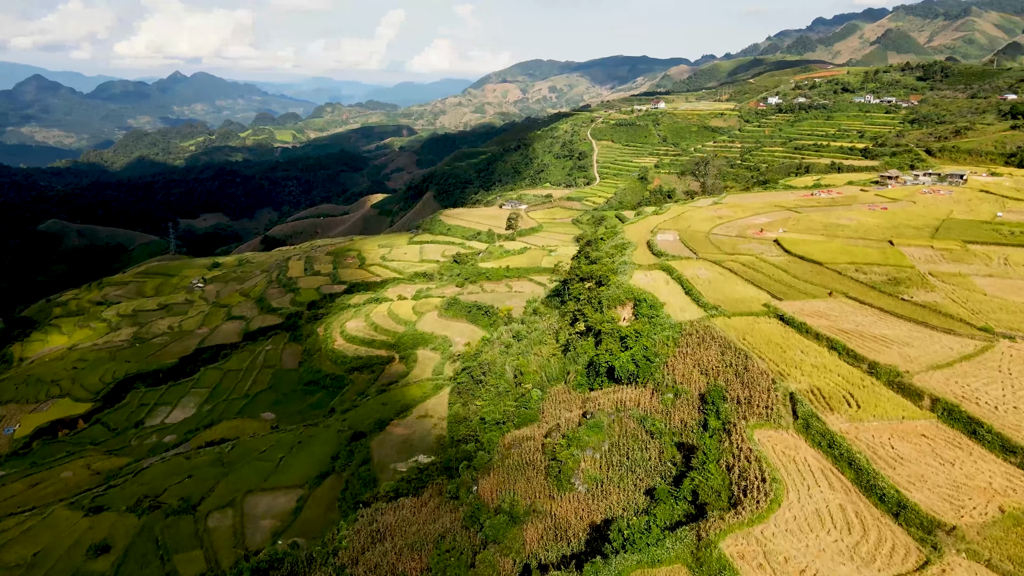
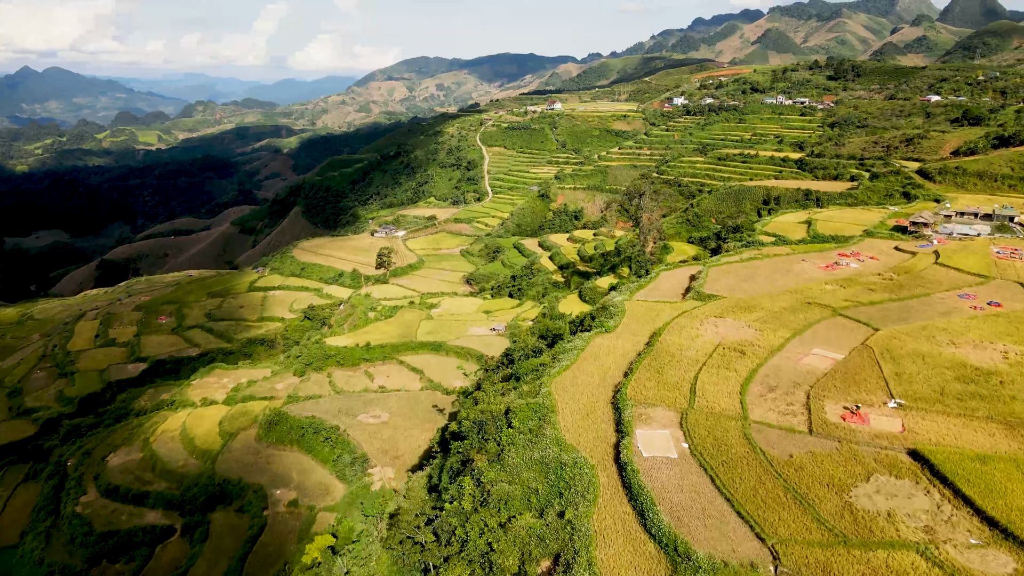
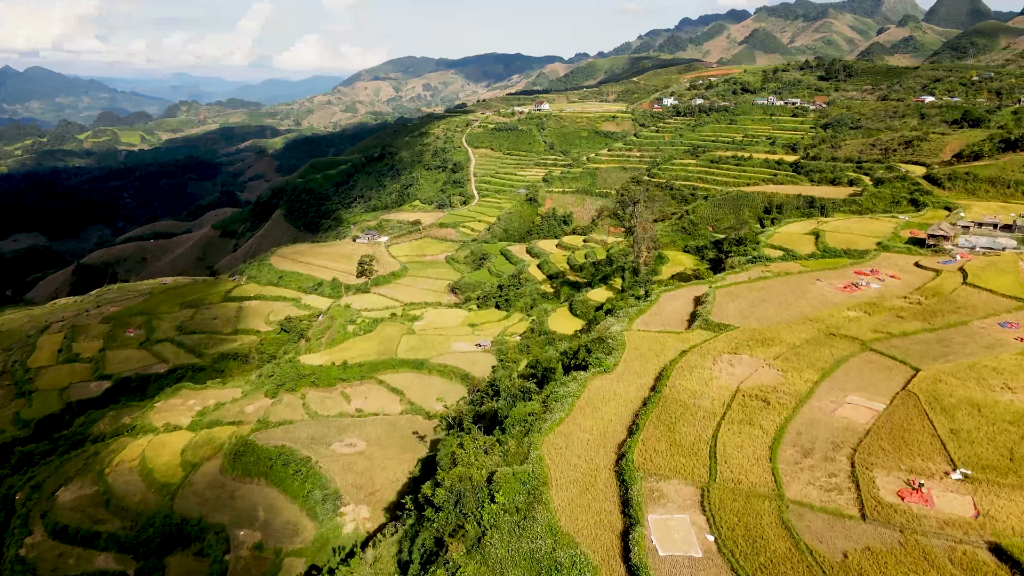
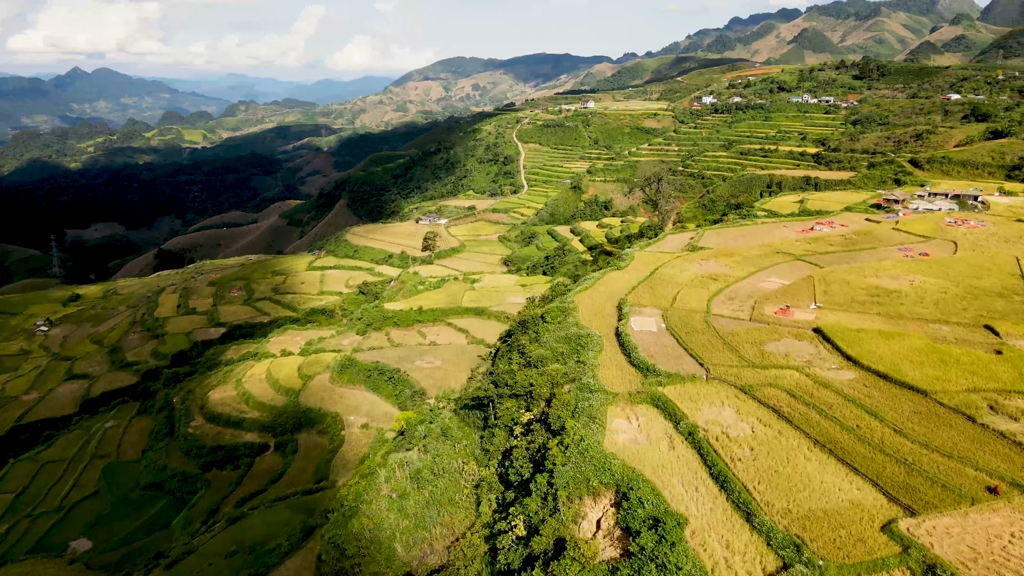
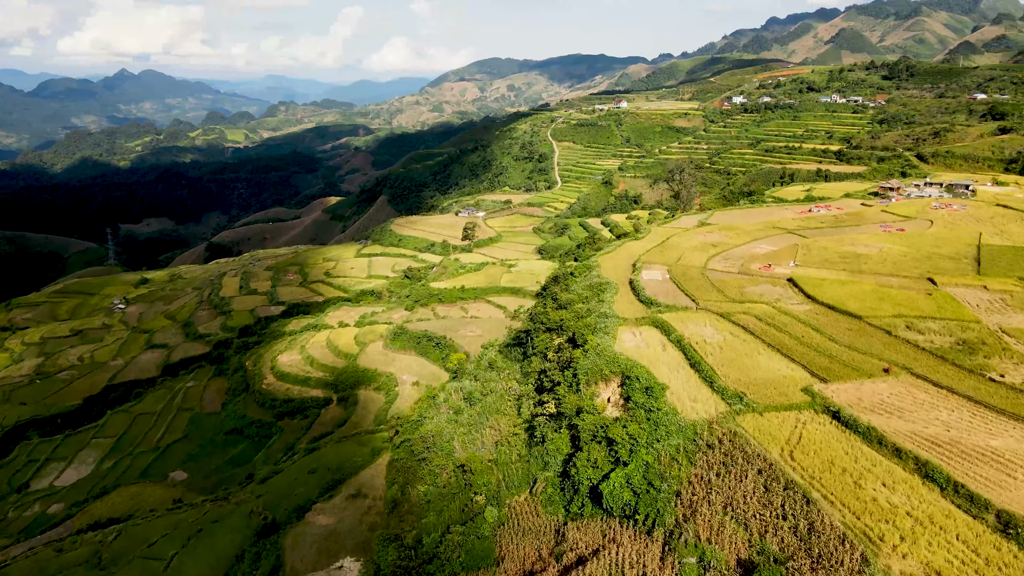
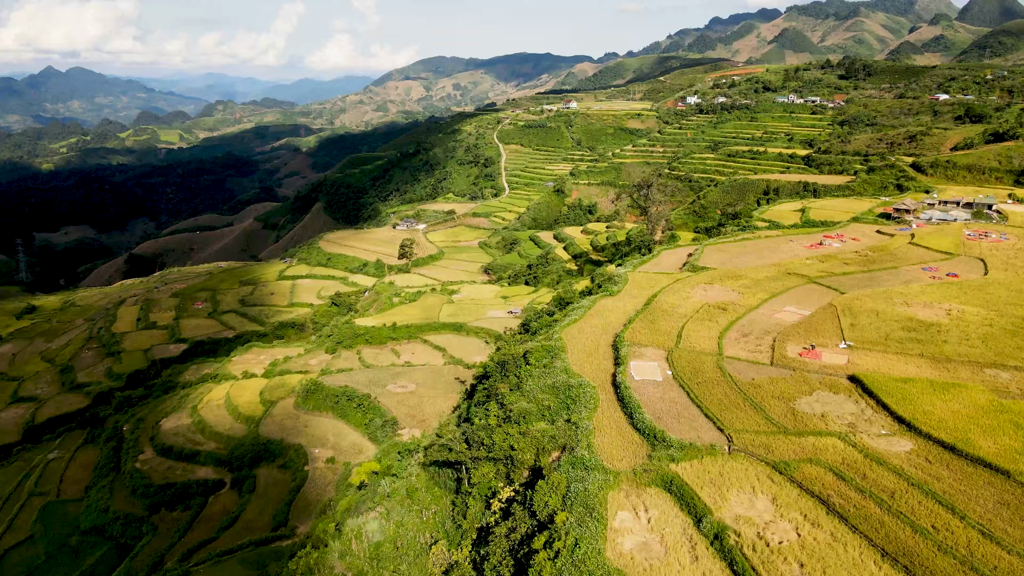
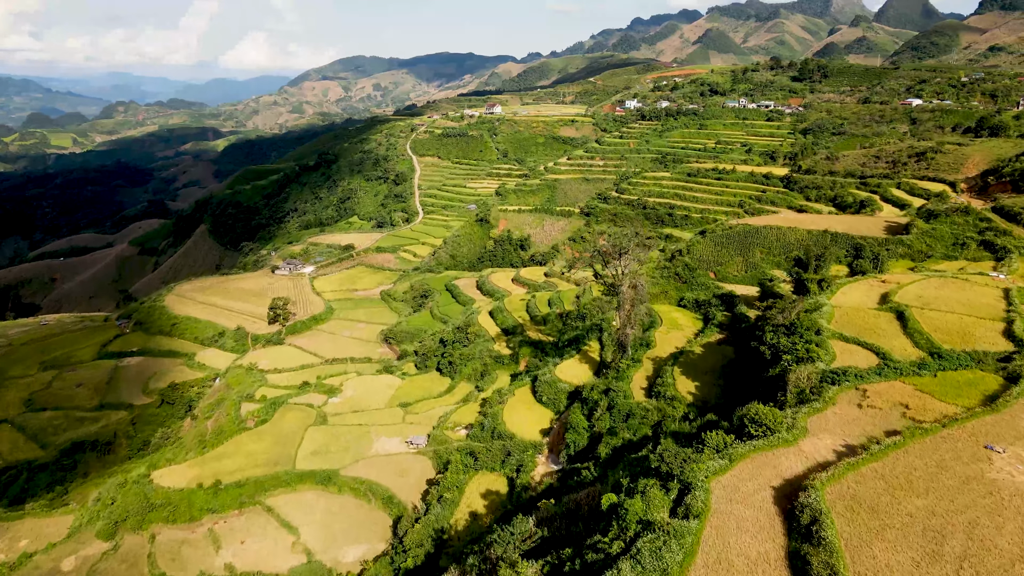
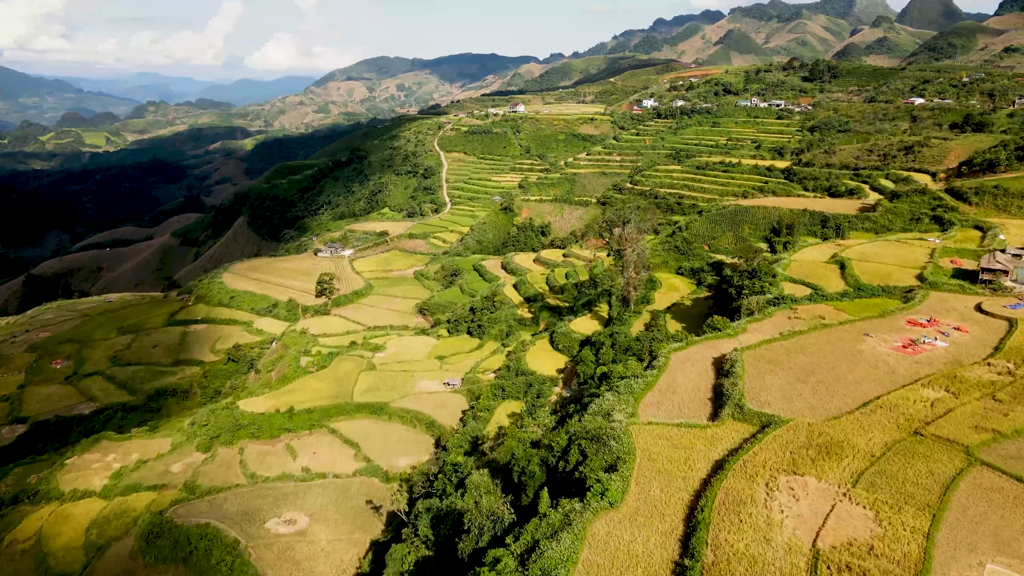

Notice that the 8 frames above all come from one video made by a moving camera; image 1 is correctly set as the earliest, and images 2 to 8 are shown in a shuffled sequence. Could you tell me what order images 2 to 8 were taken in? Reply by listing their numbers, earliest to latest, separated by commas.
5, 4, 6, 2, 3, 8, 7
